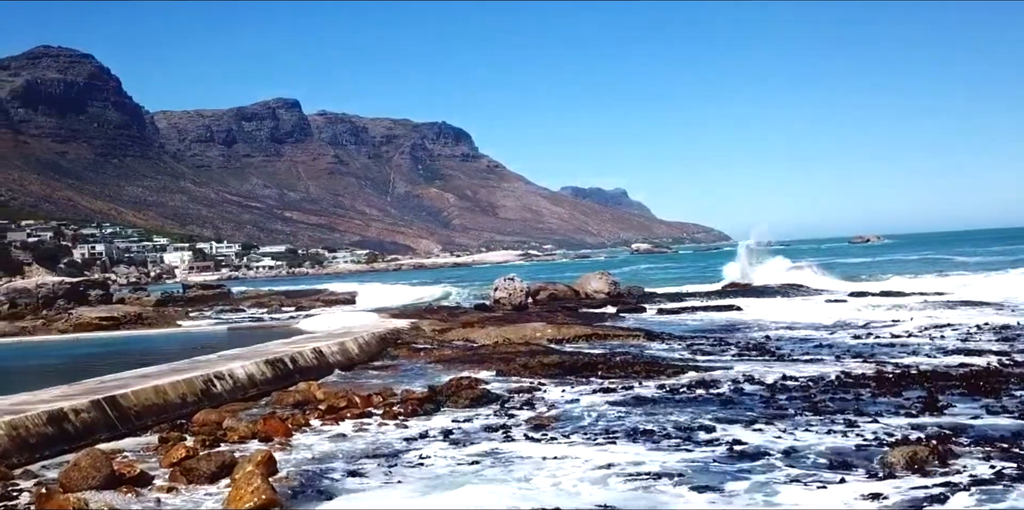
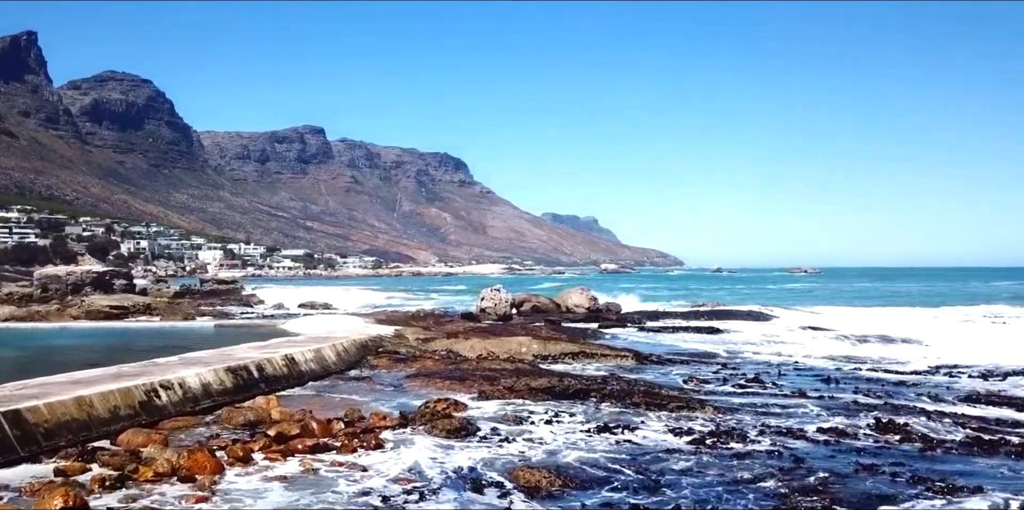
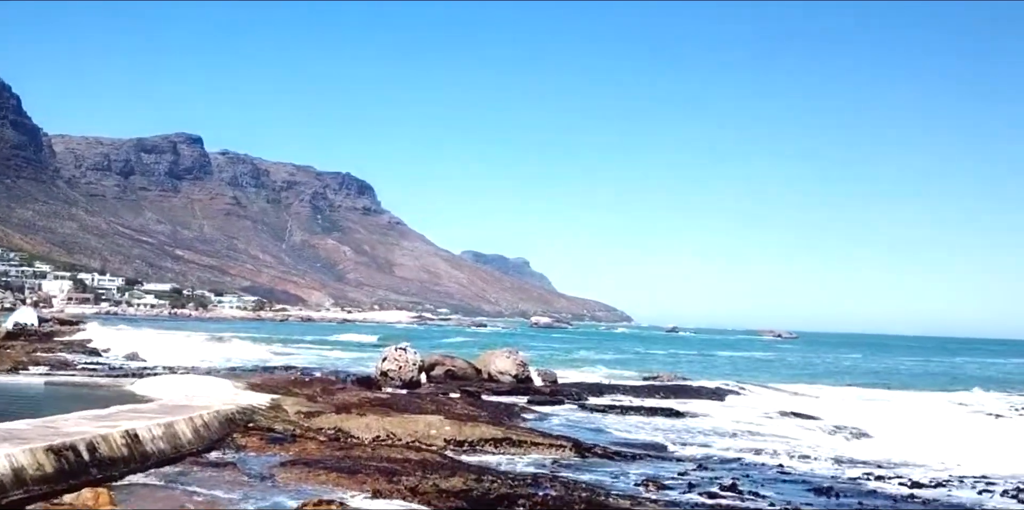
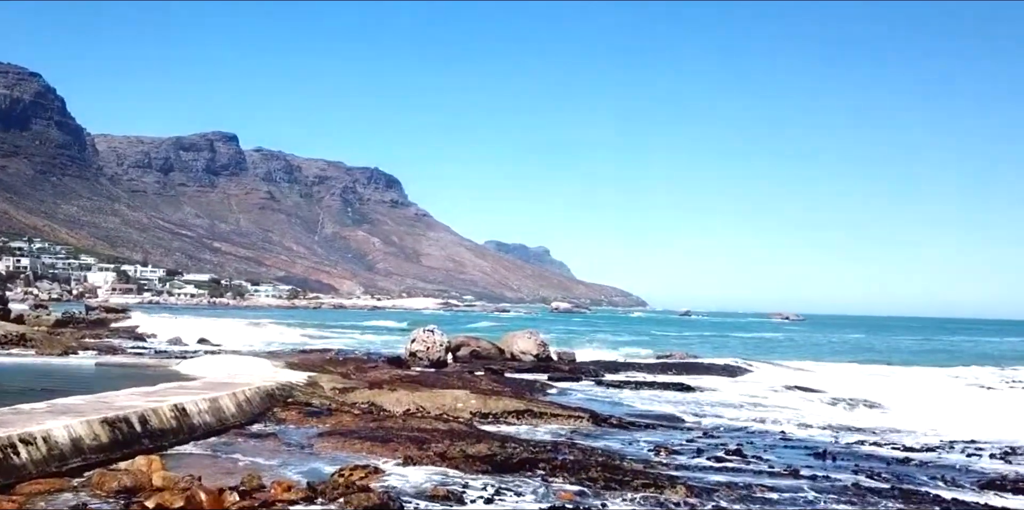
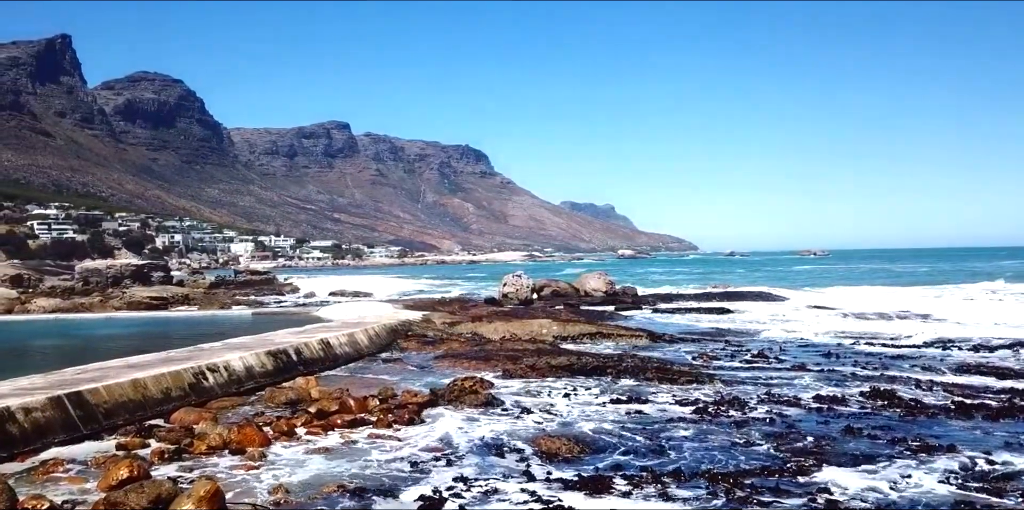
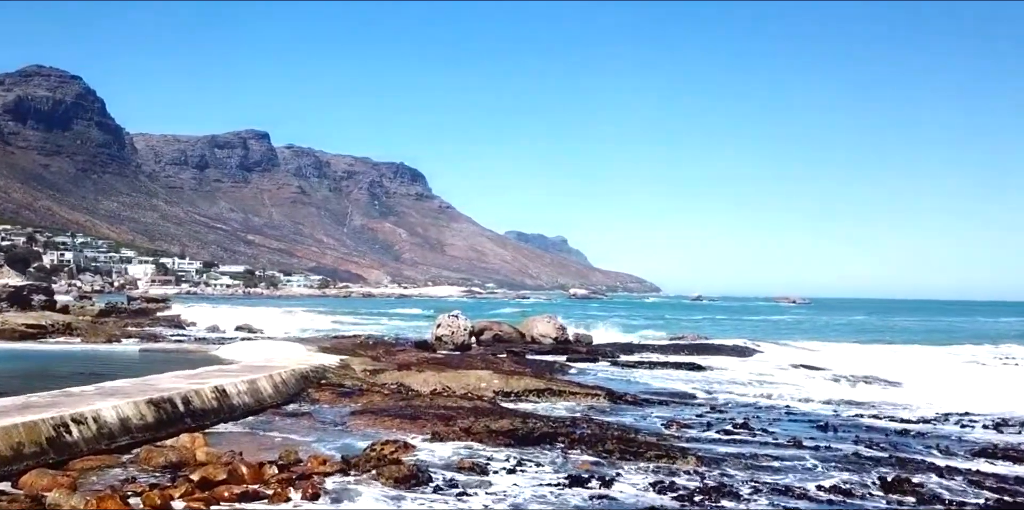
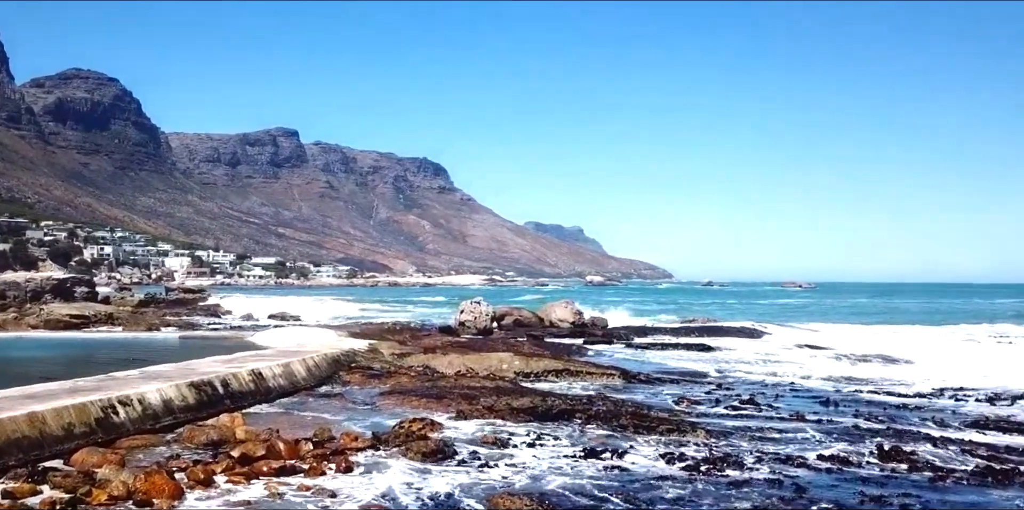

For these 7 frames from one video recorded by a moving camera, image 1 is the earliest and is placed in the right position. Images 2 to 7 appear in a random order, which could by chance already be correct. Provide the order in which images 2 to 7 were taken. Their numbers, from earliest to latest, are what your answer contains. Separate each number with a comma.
5, 2, 7, 6, 4, 3
